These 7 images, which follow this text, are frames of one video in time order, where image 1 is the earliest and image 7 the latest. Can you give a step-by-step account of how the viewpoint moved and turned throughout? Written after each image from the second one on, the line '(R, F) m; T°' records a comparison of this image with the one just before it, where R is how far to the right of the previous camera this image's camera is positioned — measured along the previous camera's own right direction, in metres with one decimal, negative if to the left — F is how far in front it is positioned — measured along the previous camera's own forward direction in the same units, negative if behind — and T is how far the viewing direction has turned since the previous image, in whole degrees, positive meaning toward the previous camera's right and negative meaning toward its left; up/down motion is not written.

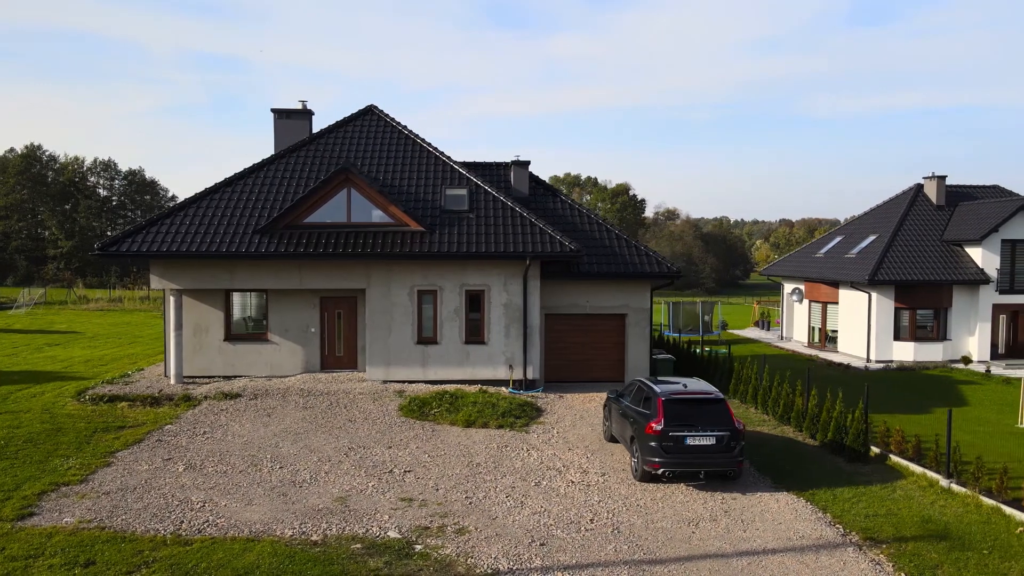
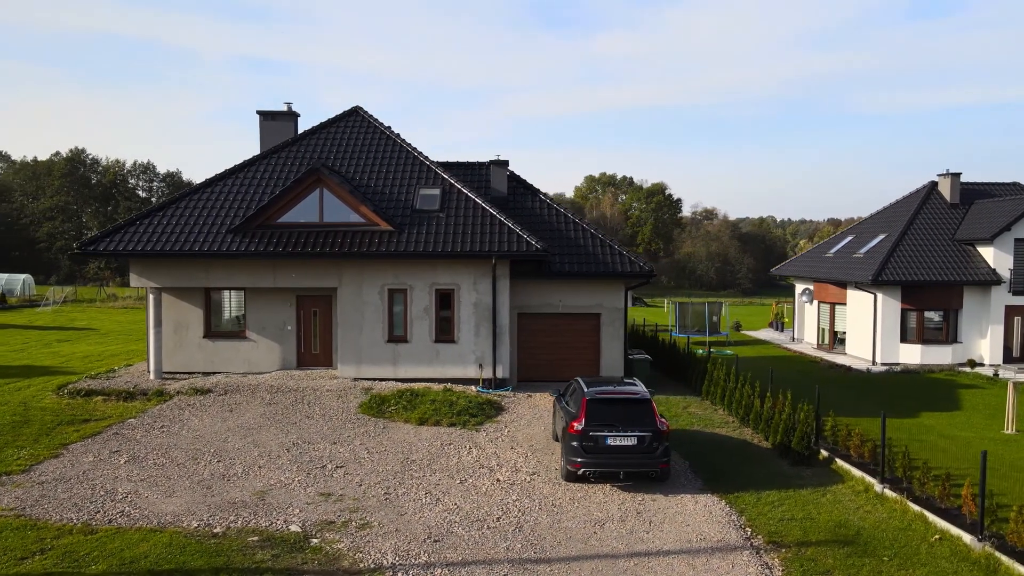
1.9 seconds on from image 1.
(+1.7, 0.0) m; -3°
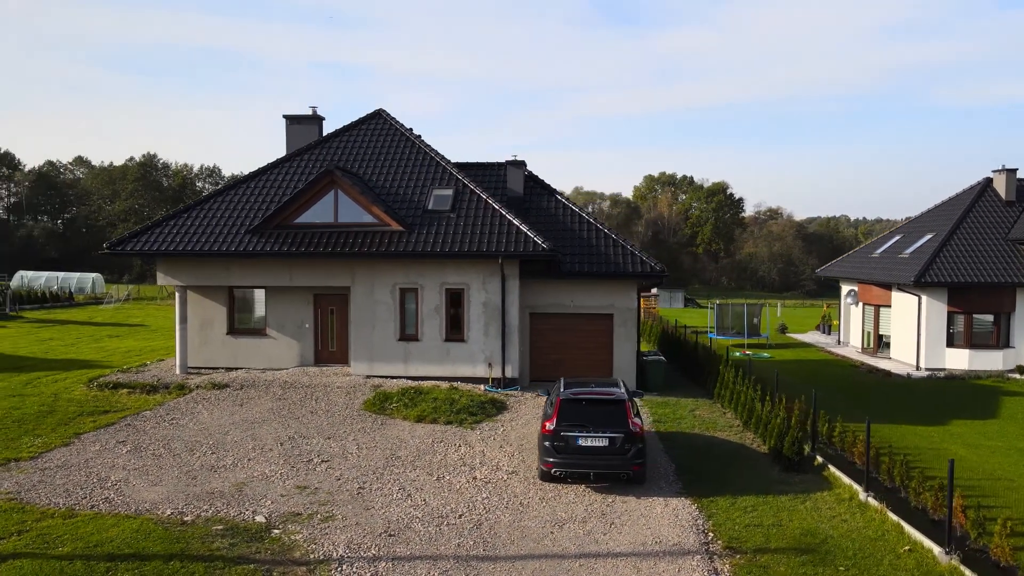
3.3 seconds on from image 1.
(+1.2, 0.0) m; -5°
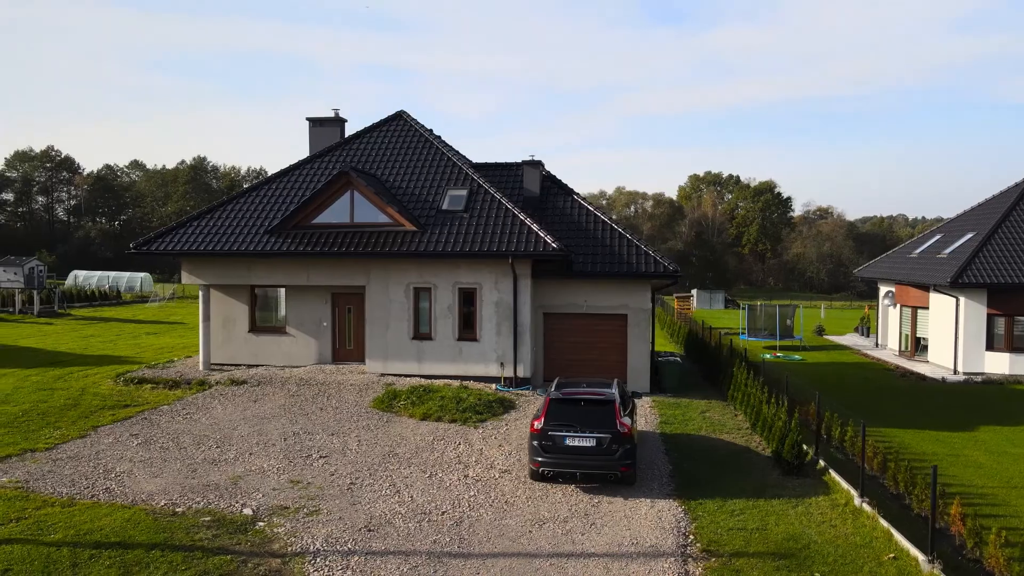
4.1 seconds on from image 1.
(+0.8, 0.0) m; -4°
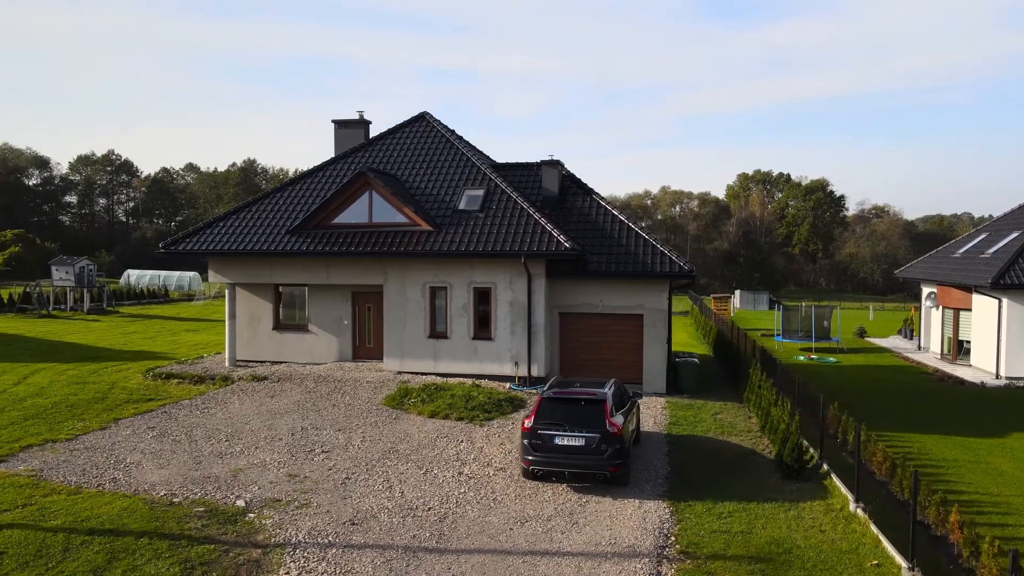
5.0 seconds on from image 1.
(+0.8, 0.0) m; -4°
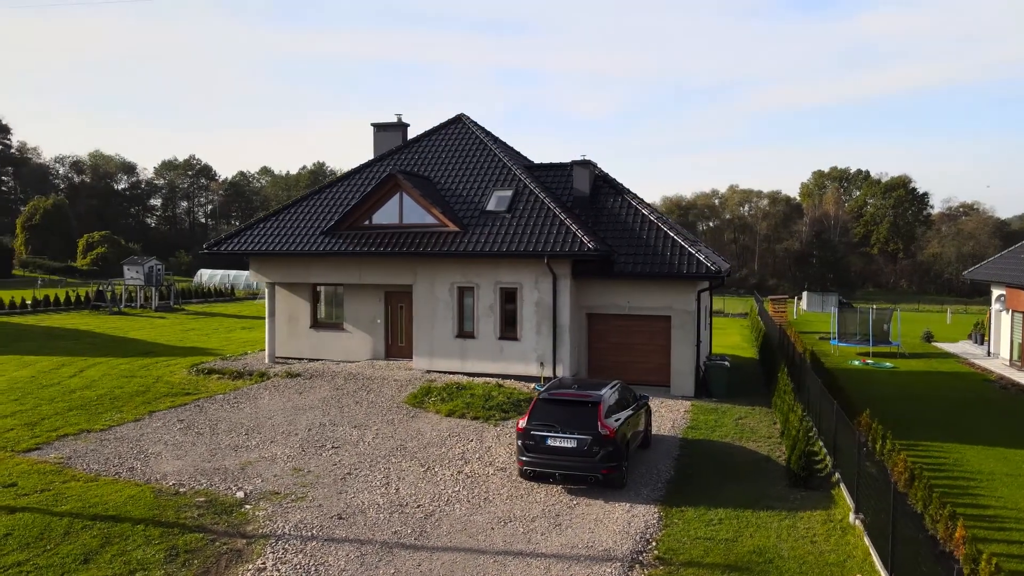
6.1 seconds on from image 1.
(+1.0, 0.0) m; -5°
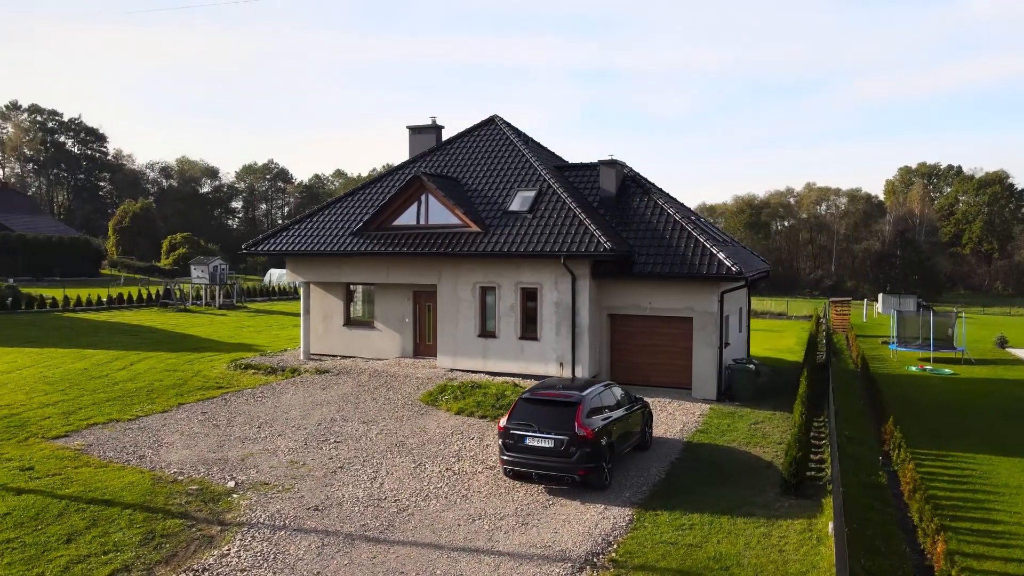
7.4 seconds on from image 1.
(+1.3, 0.0) m; -6°
